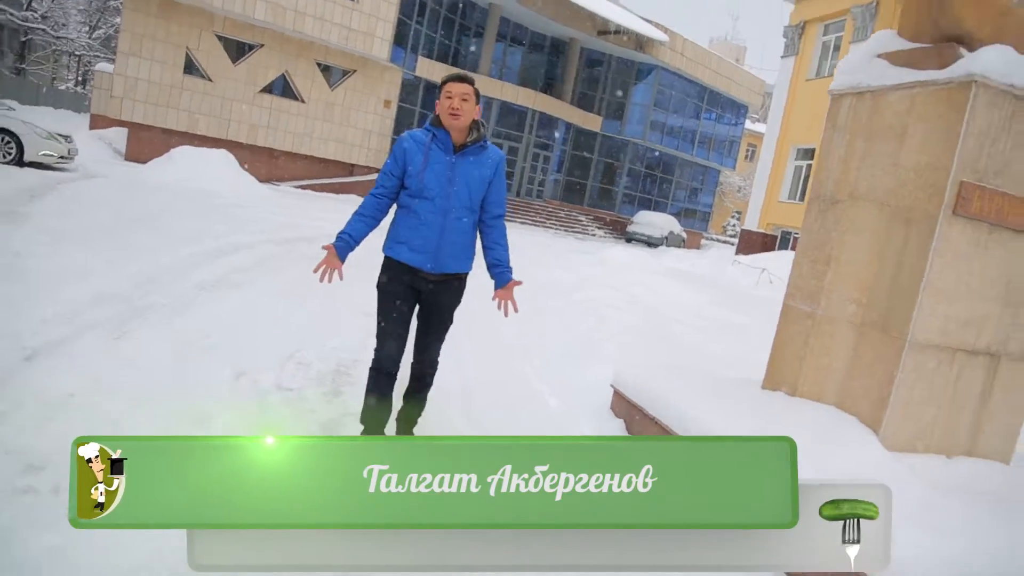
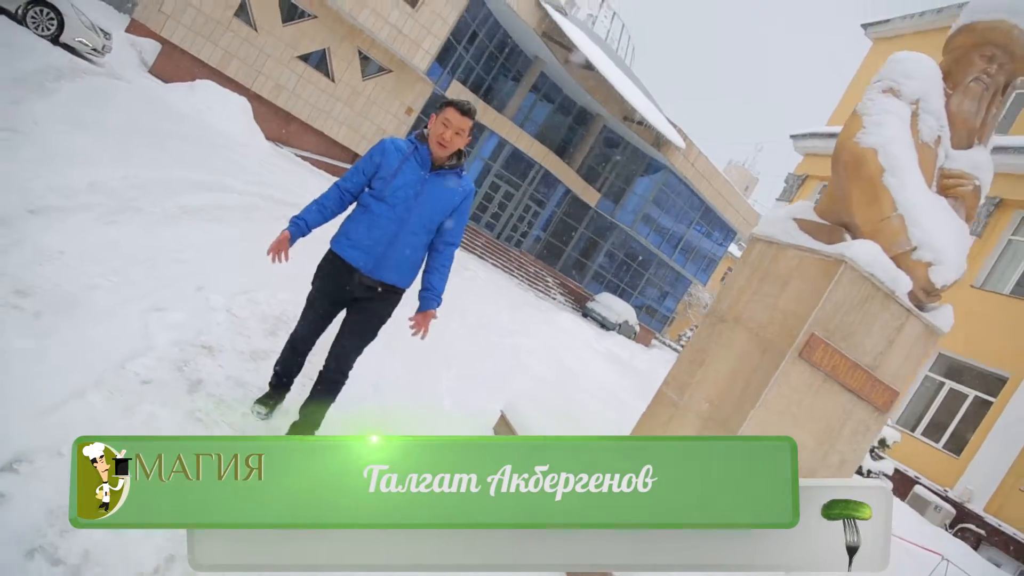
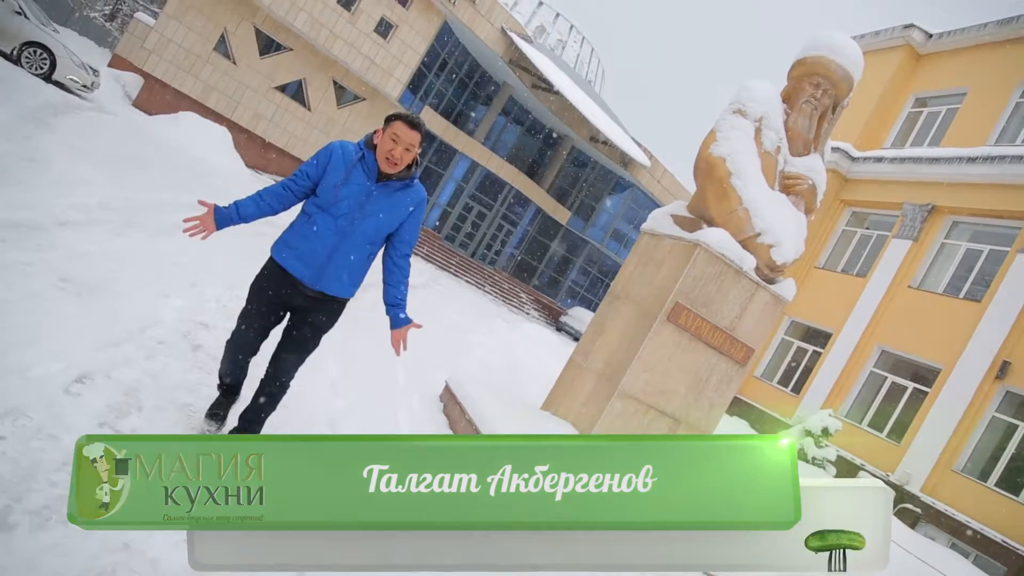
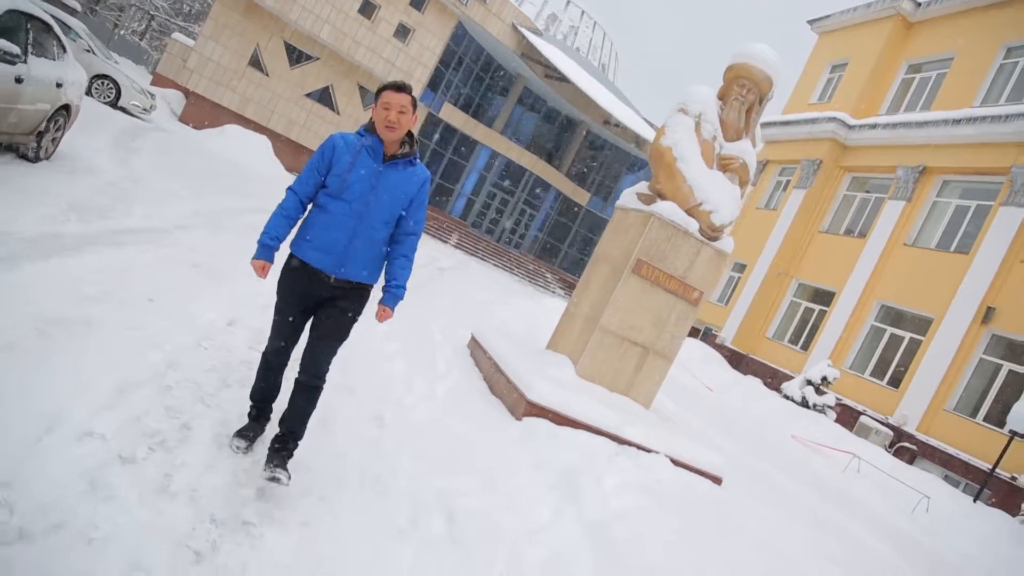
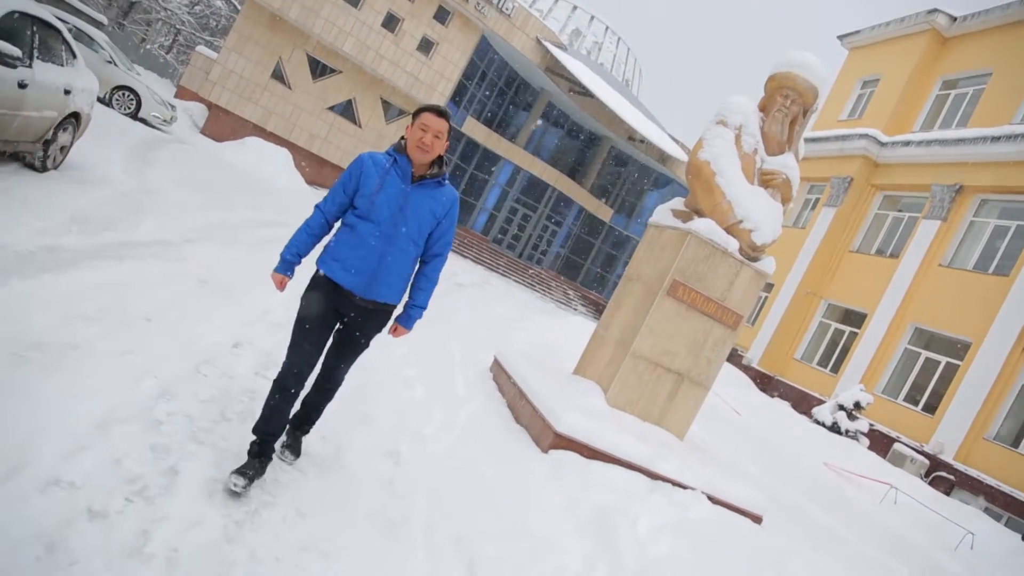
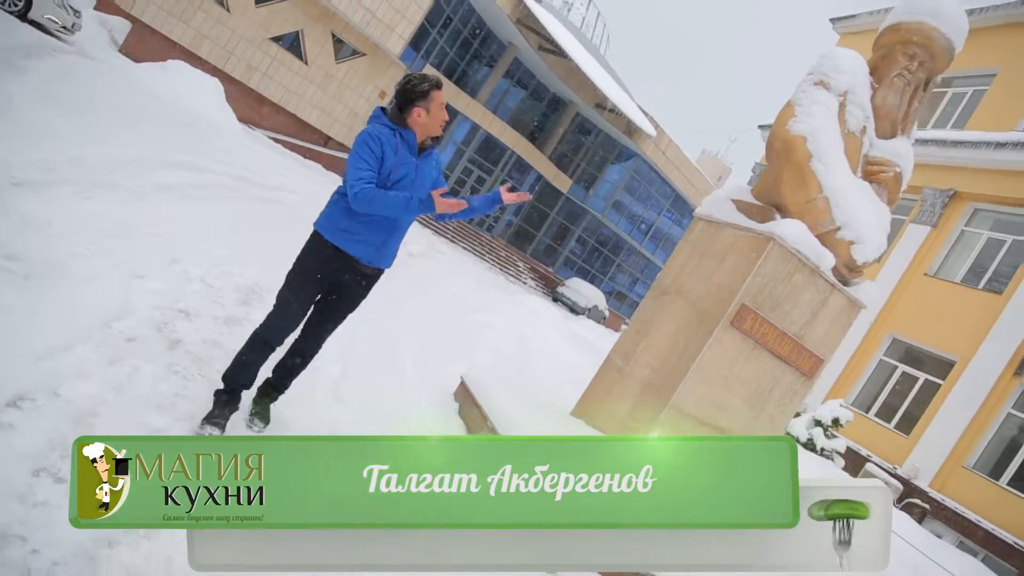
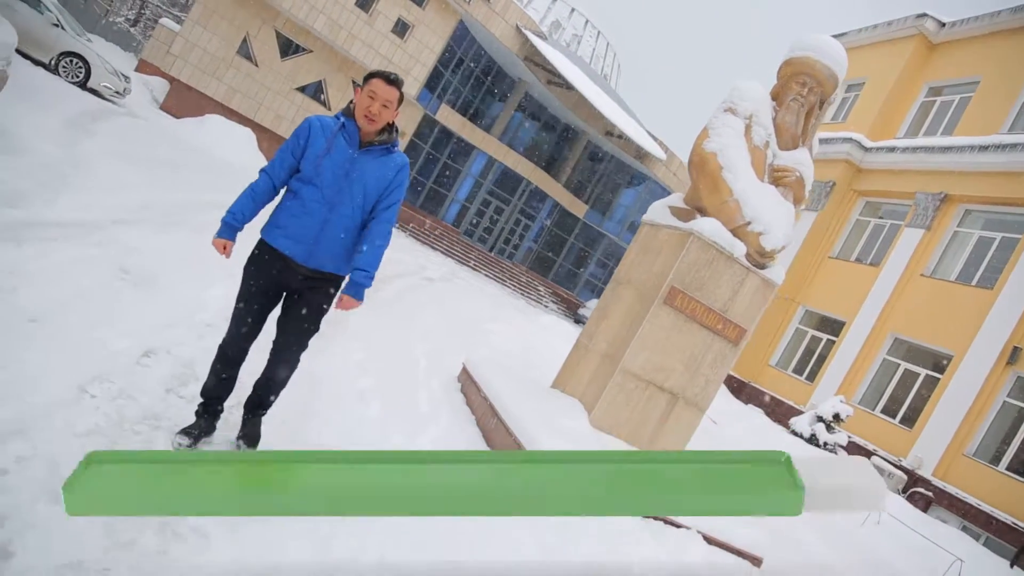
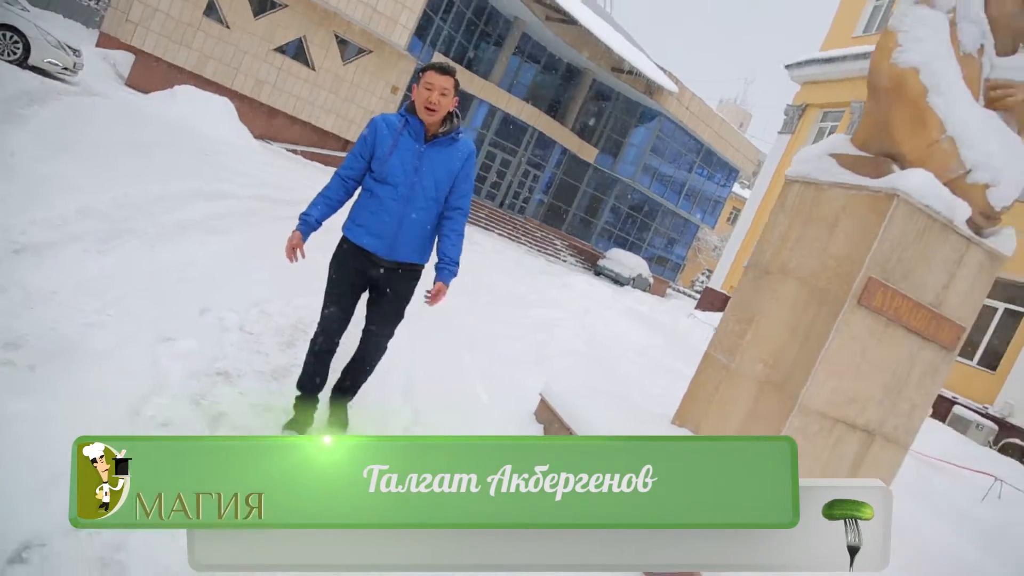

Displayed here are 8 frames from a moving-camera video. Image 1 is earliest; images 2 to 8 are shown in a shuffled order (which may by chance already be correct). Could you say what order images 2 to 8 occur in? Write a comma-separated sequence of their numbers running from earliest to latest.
8, 2, 6, 3, 7, 5, 4
